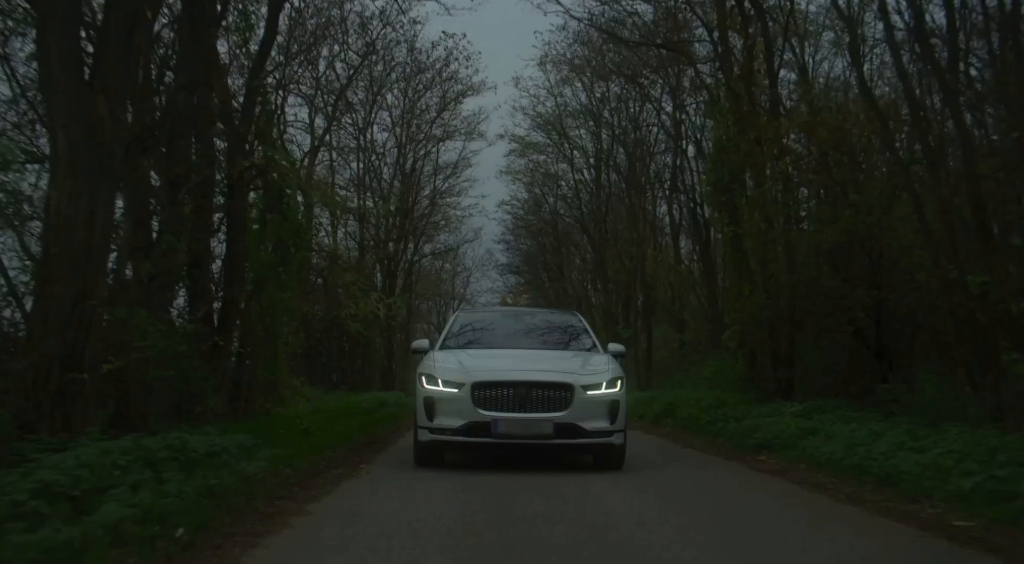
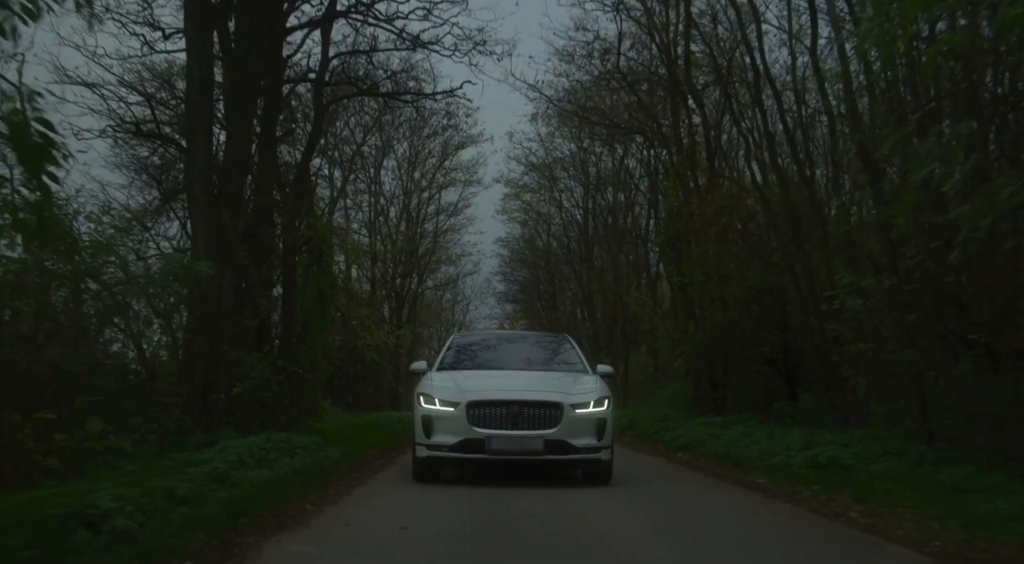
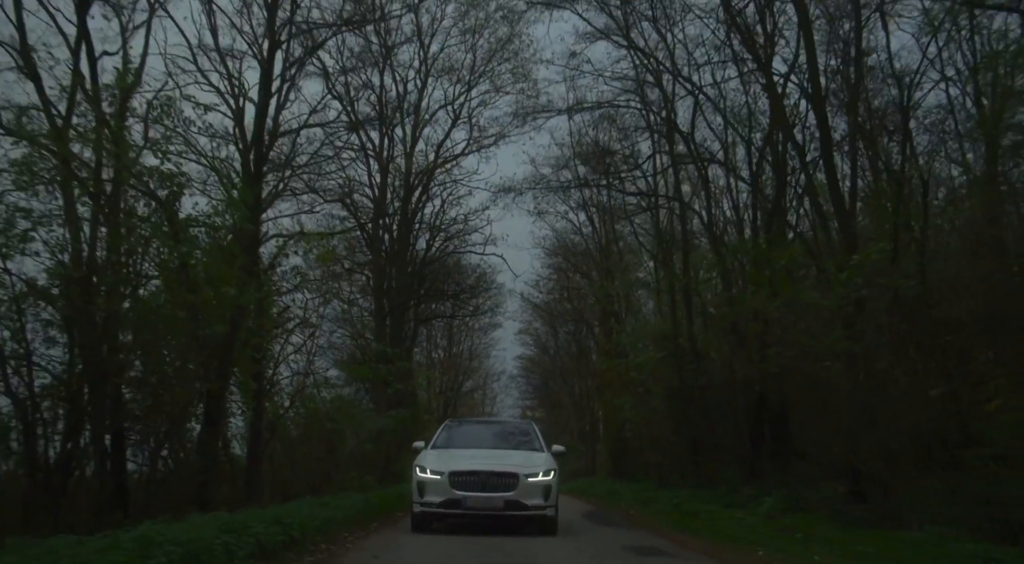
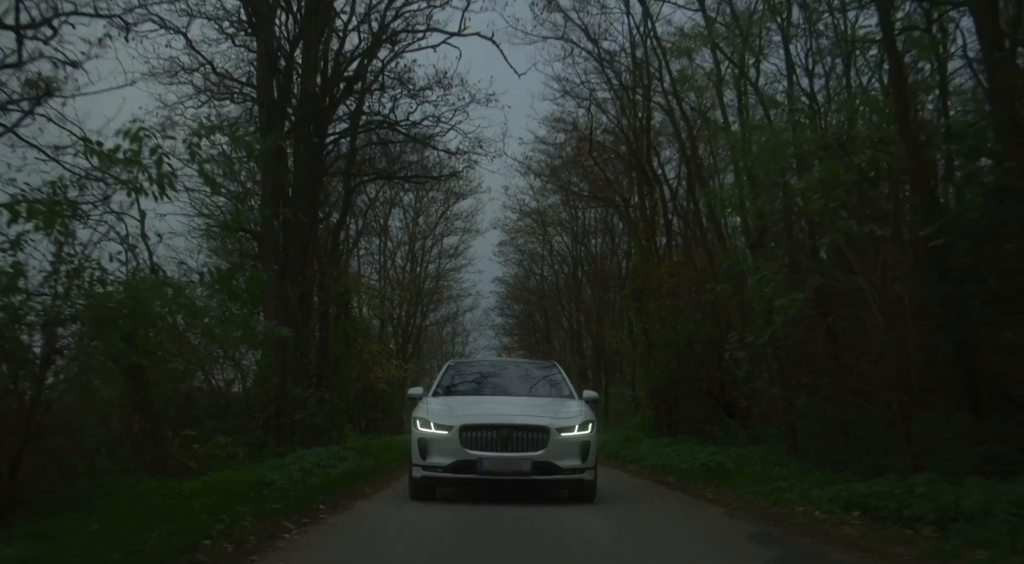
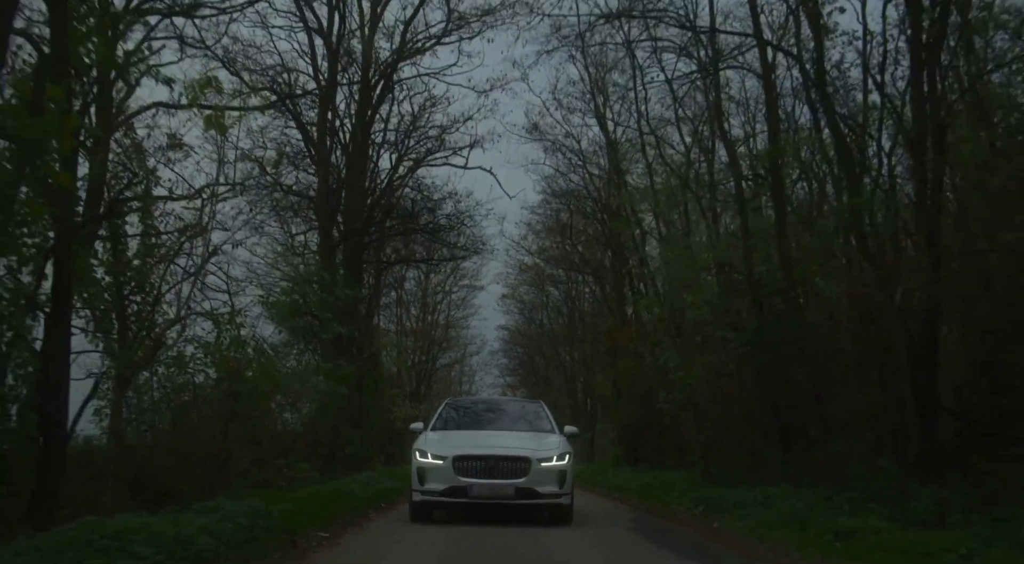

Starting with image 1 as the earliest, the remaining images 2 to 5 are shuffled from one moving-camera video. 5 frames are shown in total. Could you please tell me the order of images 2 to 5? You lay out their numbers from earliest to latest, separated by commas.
2, 4, 5, 3
